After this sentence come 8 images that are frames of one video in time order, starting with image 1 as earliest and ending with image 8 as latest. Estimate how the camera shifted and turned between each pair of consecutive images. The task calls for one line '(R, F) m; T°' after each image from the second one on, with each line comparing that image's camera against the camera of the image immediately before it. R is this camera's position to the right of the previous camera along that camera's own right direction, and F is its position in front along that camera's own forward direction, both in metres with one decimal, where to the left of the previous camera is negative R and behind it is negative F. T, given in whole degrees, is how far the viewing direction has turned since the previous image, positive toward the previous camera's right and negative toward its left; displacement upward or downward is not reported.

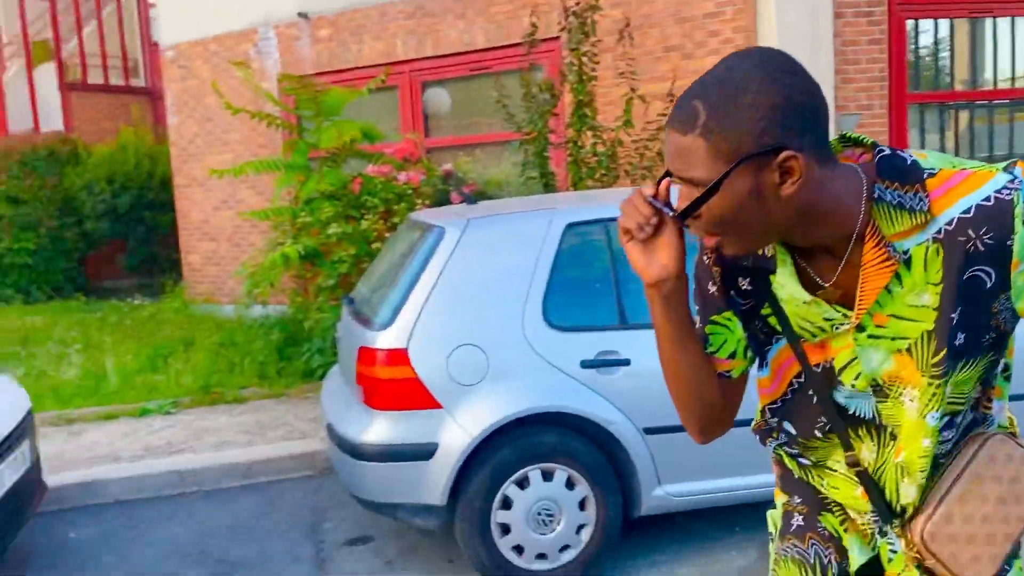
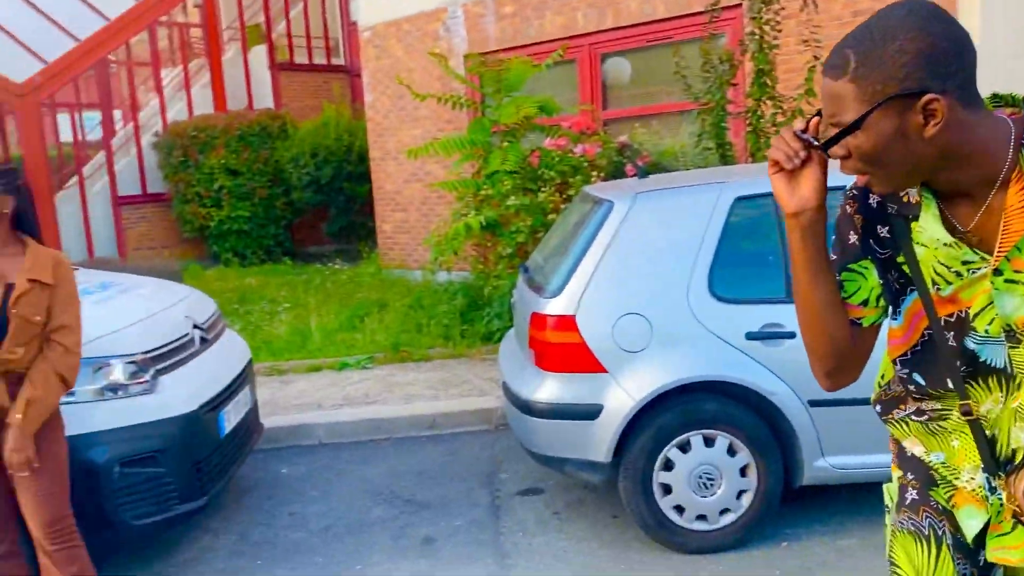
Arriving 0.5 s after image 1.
(+0.1, -0.2) m; -12°
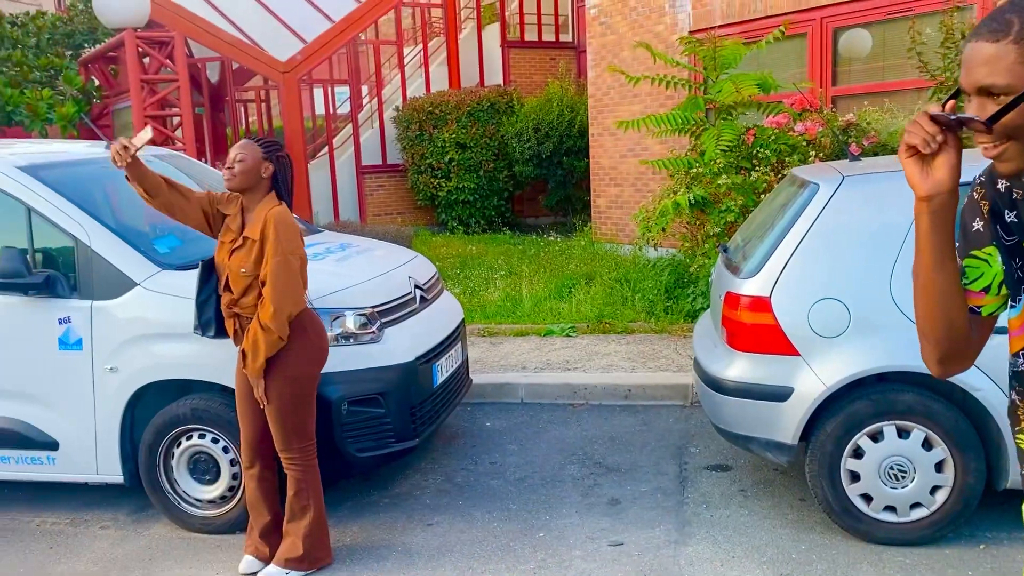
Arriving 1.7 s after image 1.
(+0.1, -0.2) m; -14°
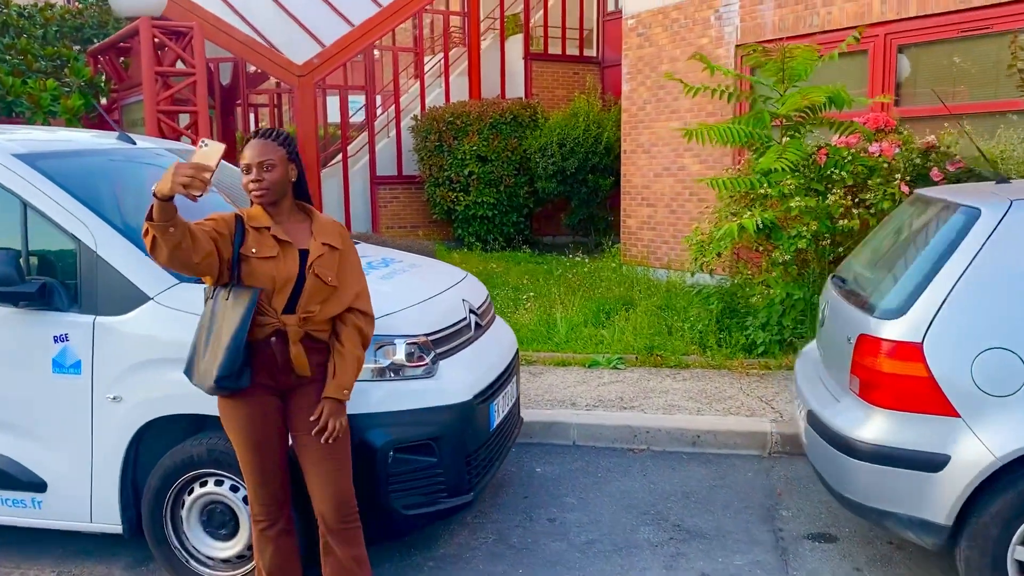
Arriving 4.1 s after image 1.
(-0.4, +0.7) m; 0°
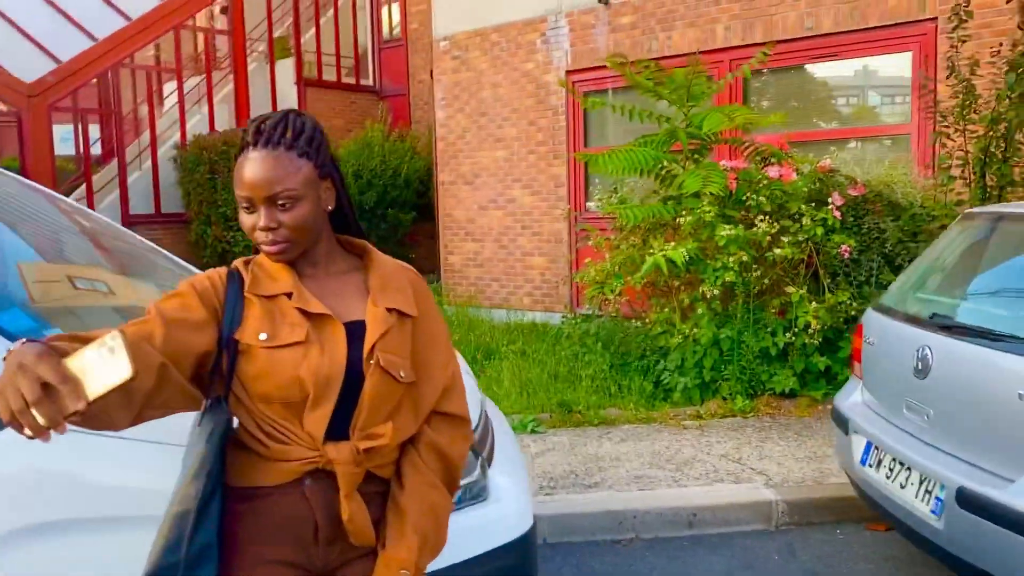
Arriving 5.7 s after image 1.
(-1.0, +1.3) m; +17°
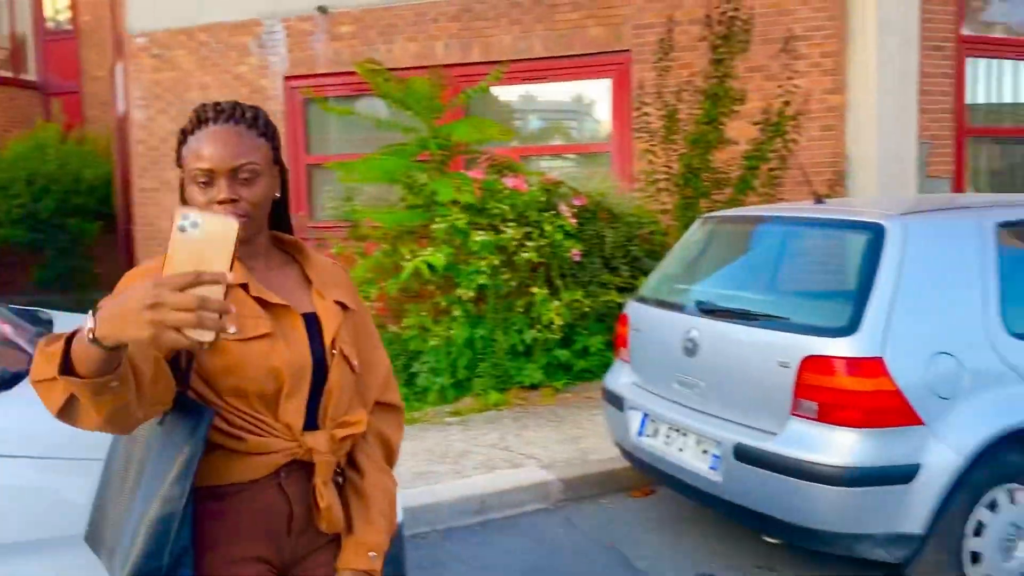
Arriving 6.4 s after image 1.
(-0.5, 0.0) m; +21°
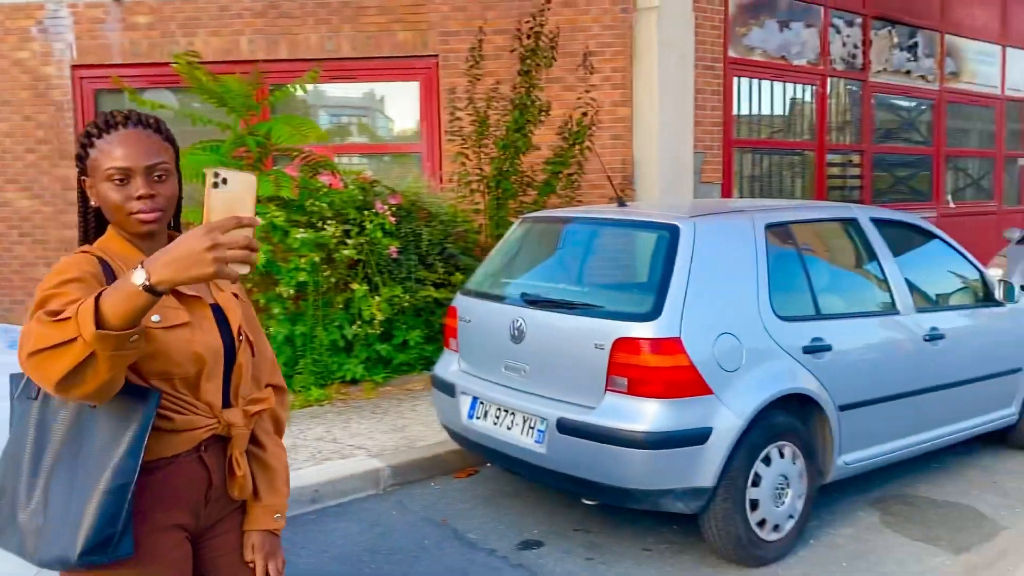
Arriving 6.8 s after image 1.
(-0.2, -0.3) m; +13°
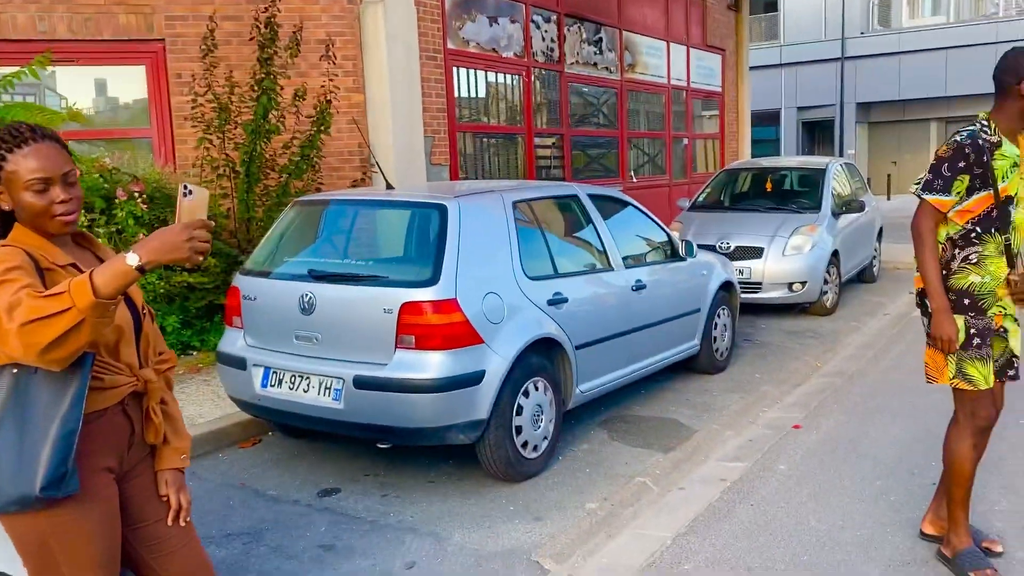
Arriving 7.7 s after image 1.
(-0.5, -0.6) m; +19°
